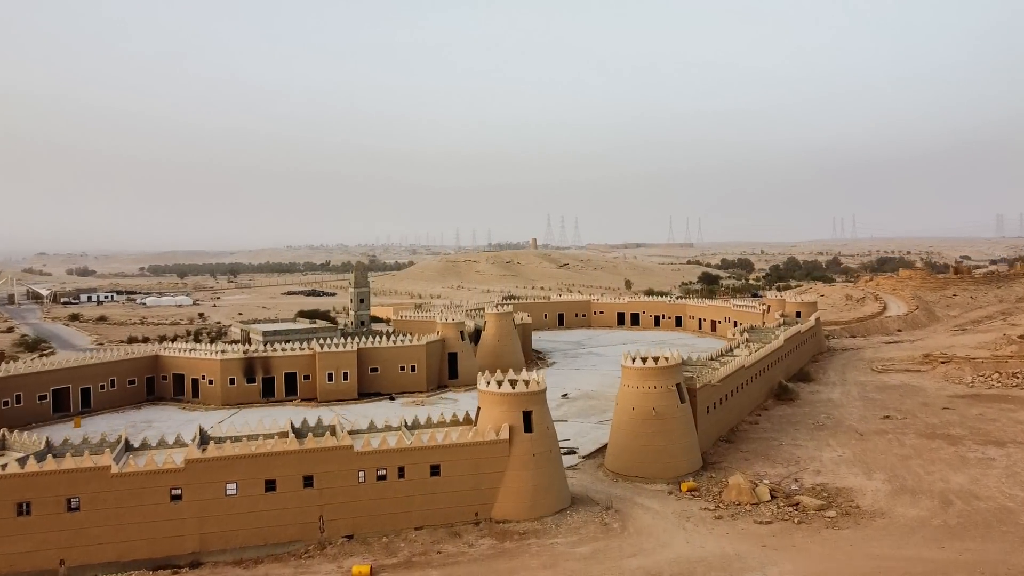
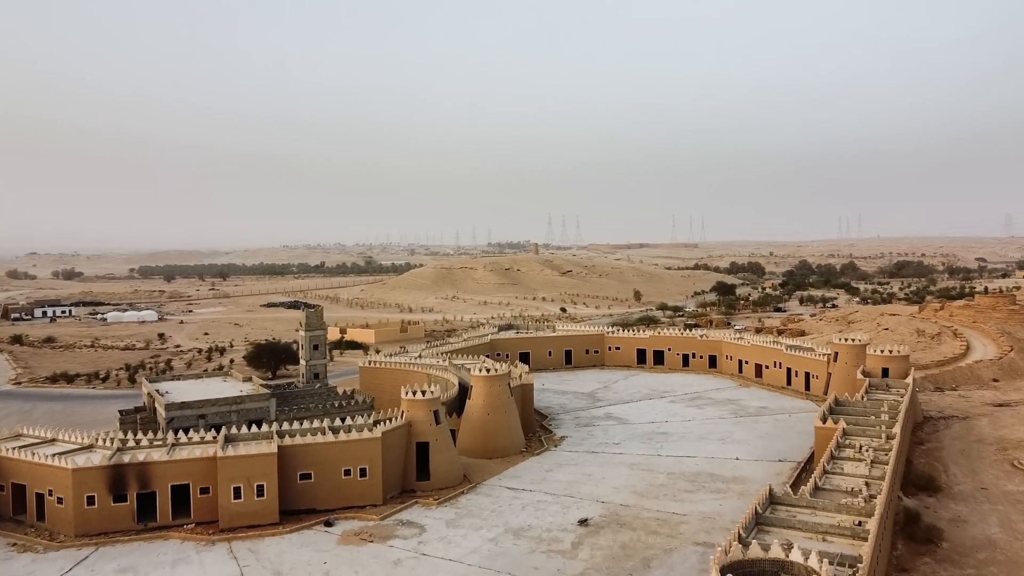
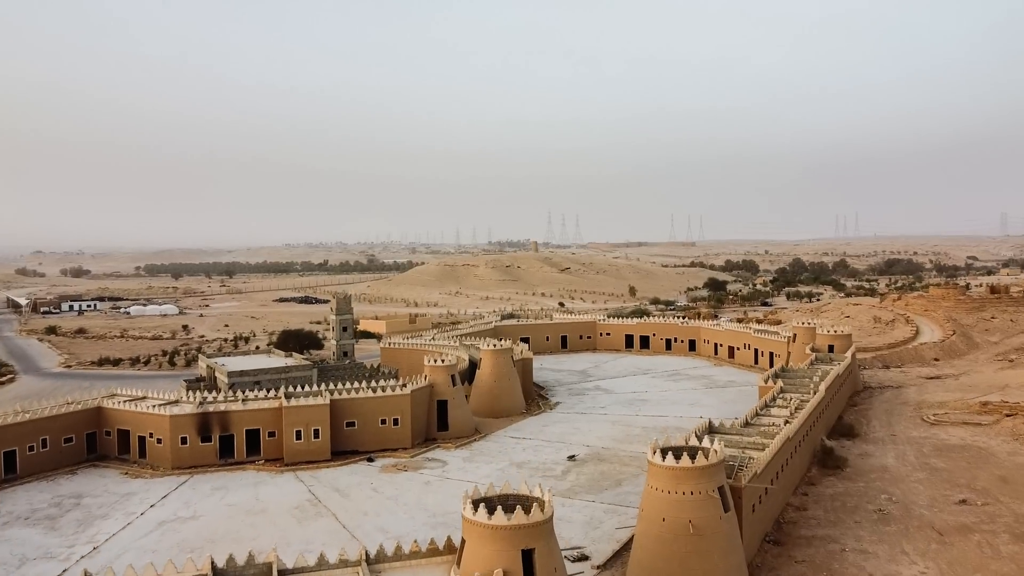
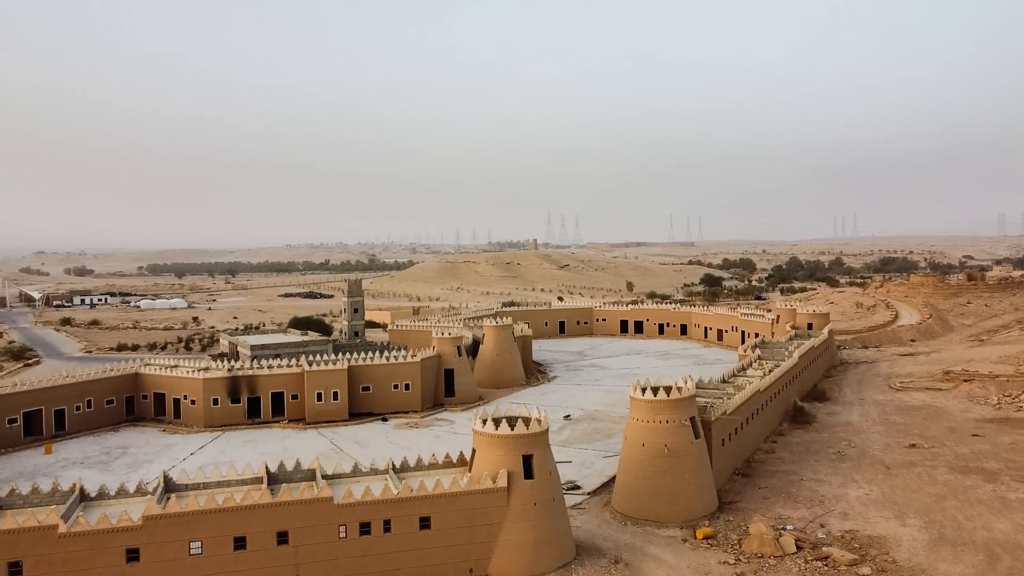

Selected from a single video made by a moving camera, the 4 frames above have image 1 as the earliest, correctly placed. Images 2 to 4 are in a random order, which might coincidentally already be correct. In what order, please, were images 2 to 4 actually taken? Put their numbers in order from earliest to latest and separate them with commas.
4, 3, 2
